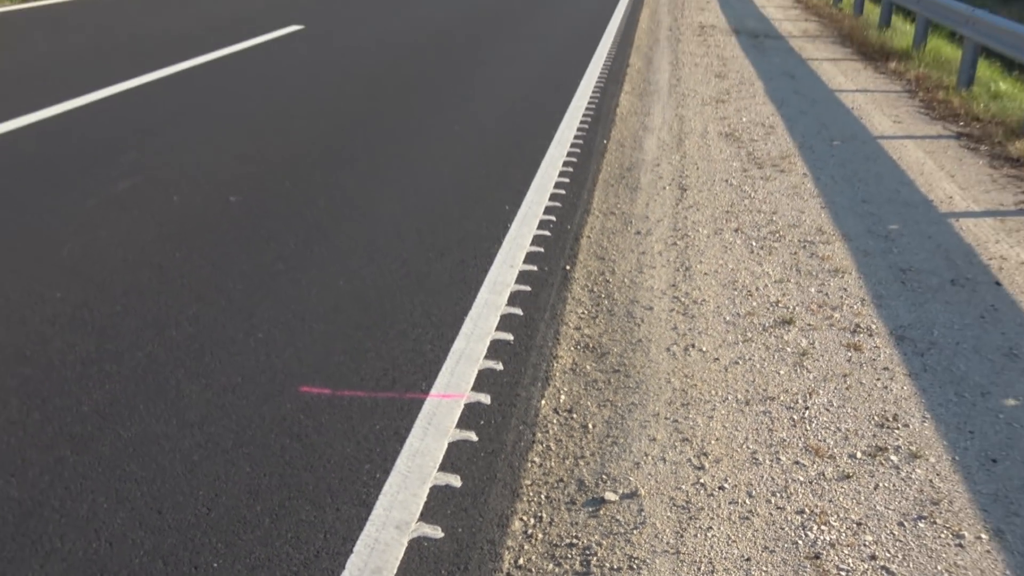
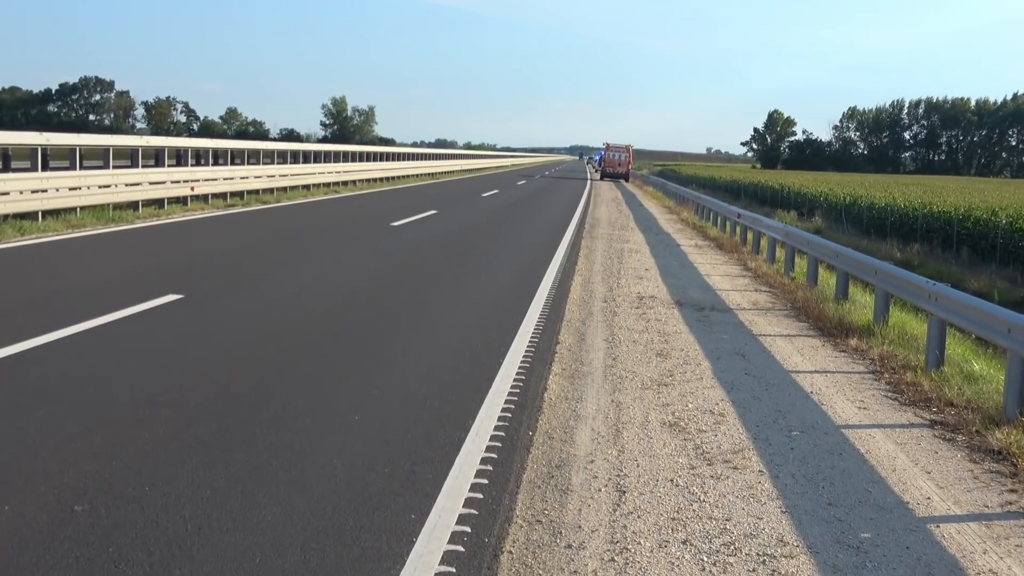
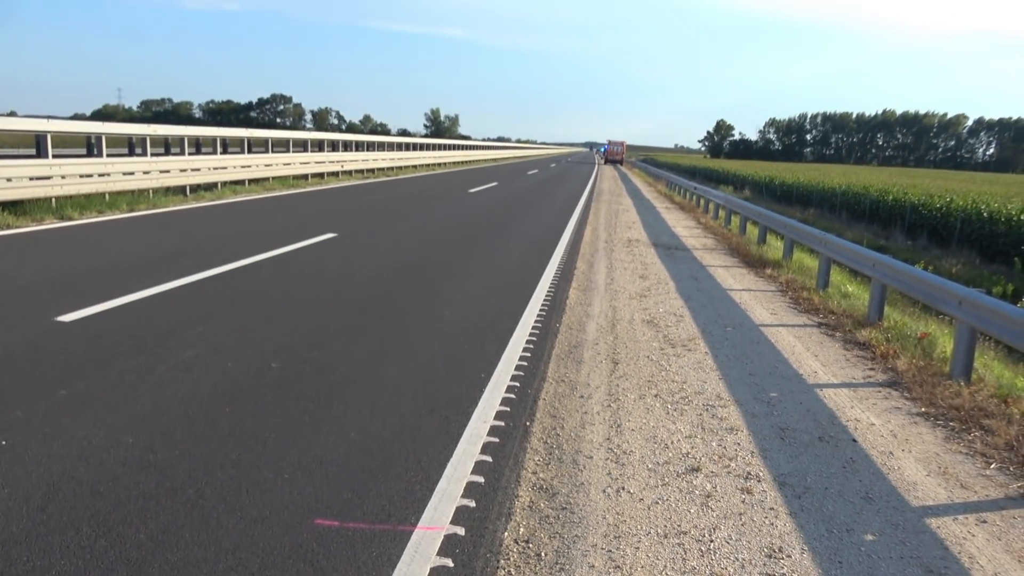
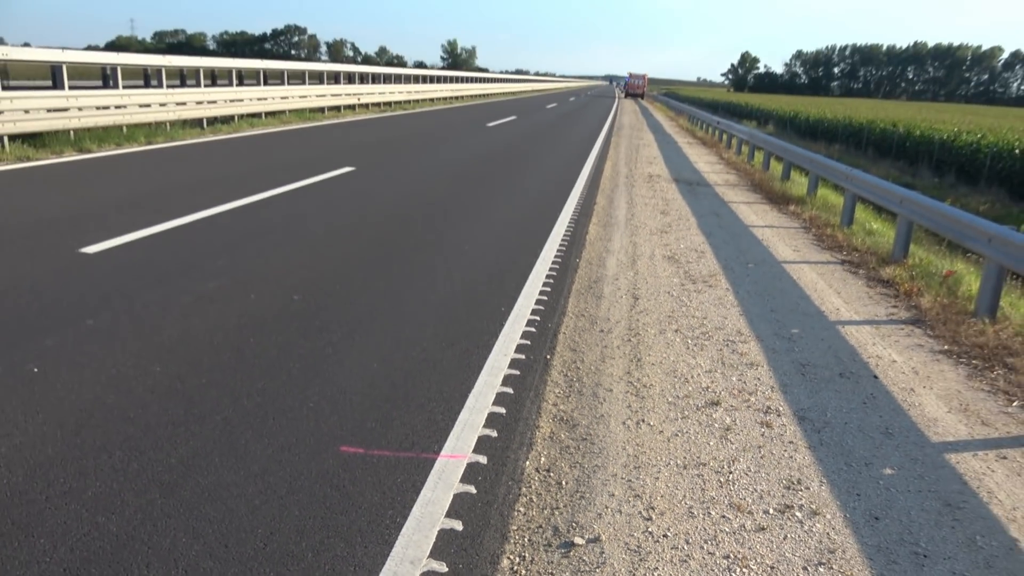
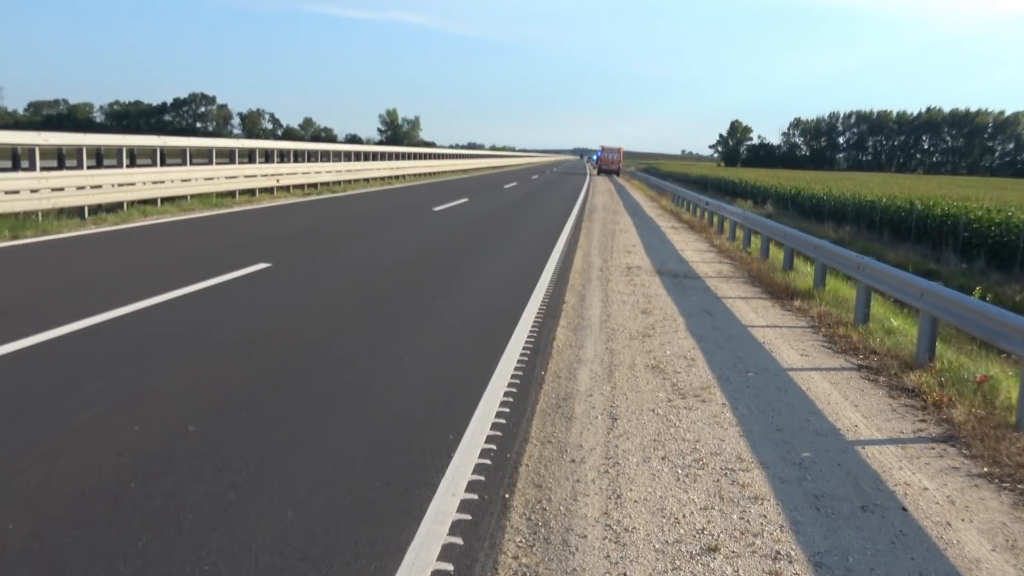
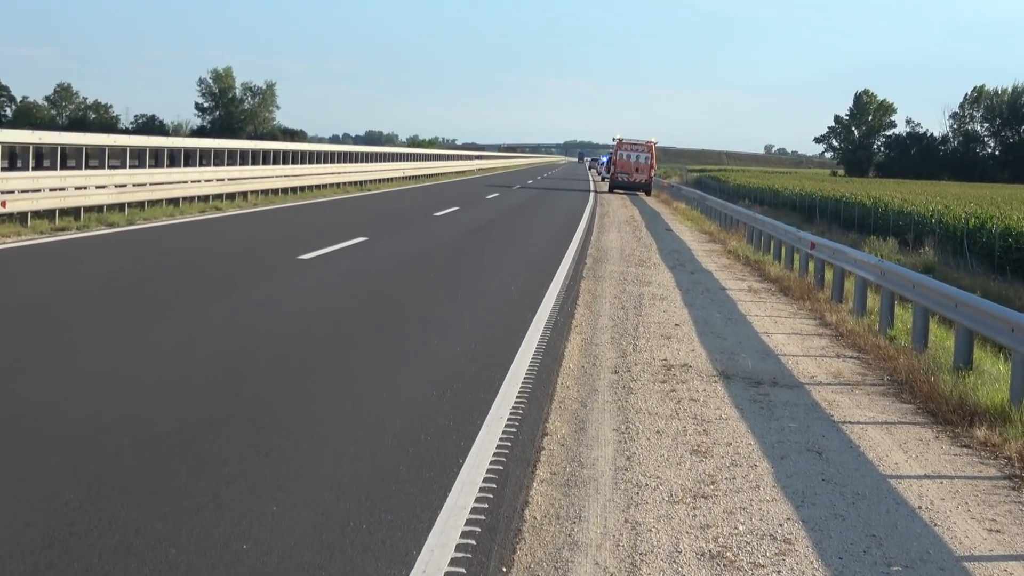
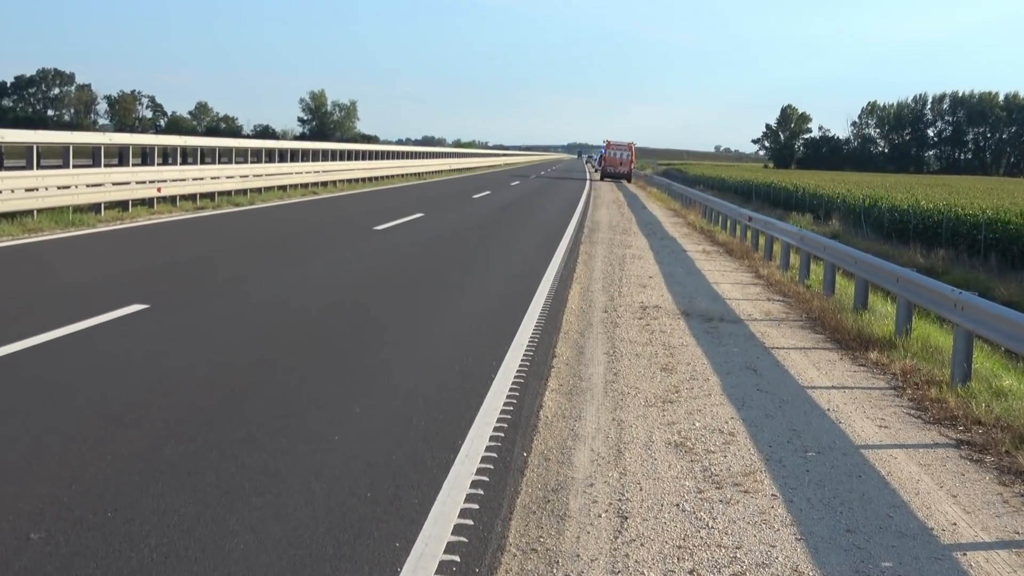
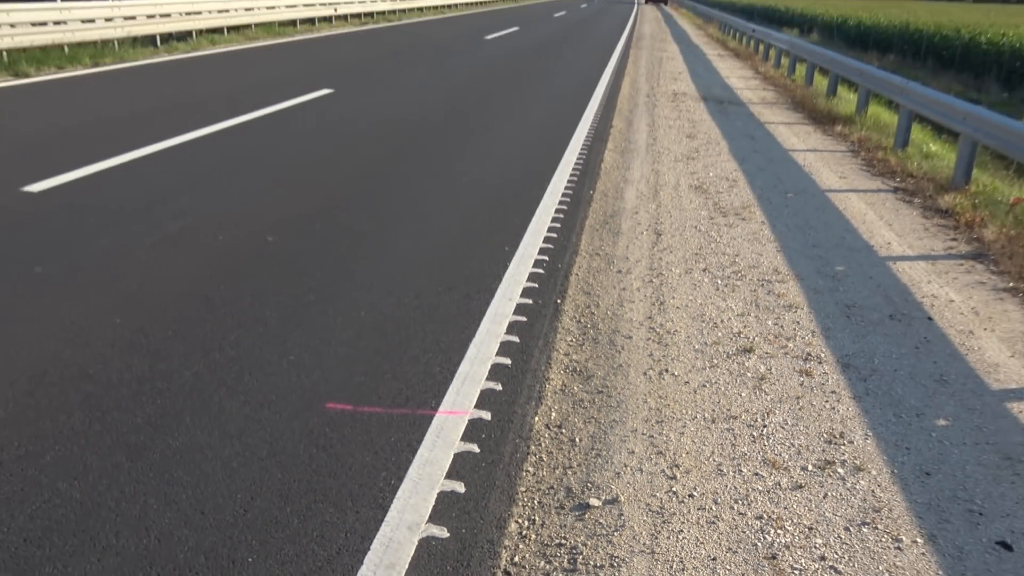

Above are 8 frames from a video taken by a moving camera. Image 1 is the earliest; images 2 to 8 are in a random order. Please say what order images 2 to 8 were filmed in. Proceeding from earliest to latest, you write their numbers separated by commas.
8, 4, 3, 5, 2, 7, 6
